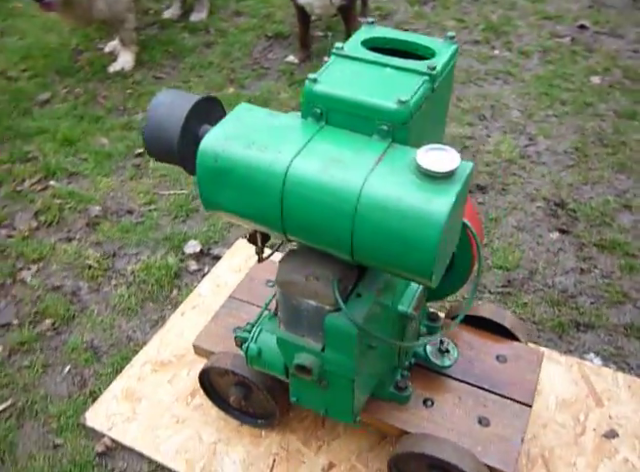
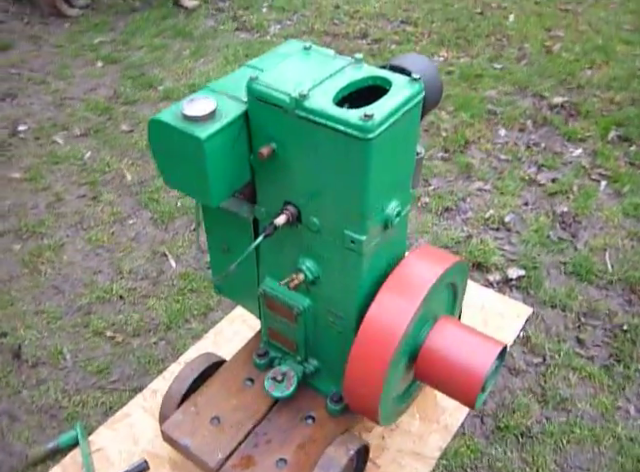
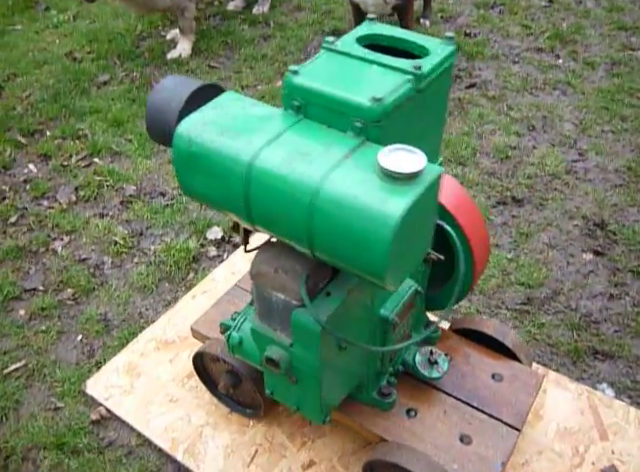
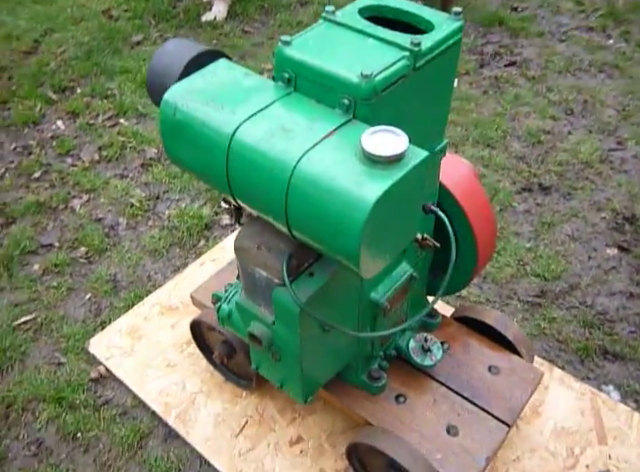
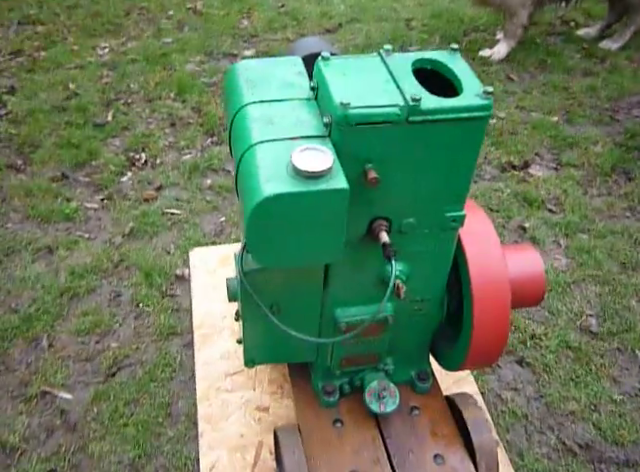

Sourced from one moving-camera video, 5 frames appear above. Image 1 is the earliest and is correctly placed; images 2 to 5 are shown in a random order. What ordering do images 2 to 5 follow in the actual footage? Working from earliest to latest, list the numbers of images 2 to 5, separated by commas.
3, 4, 5, 2
